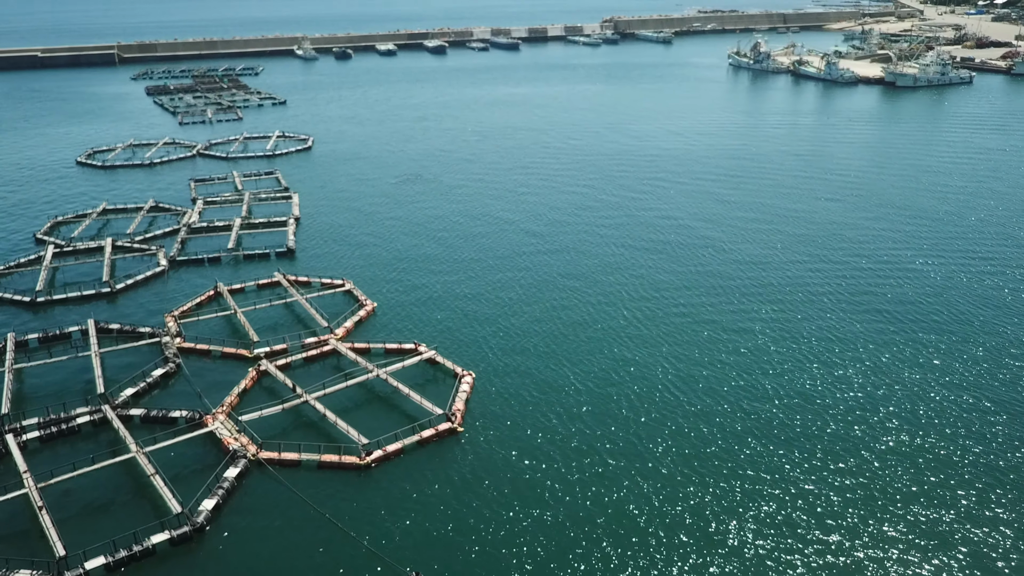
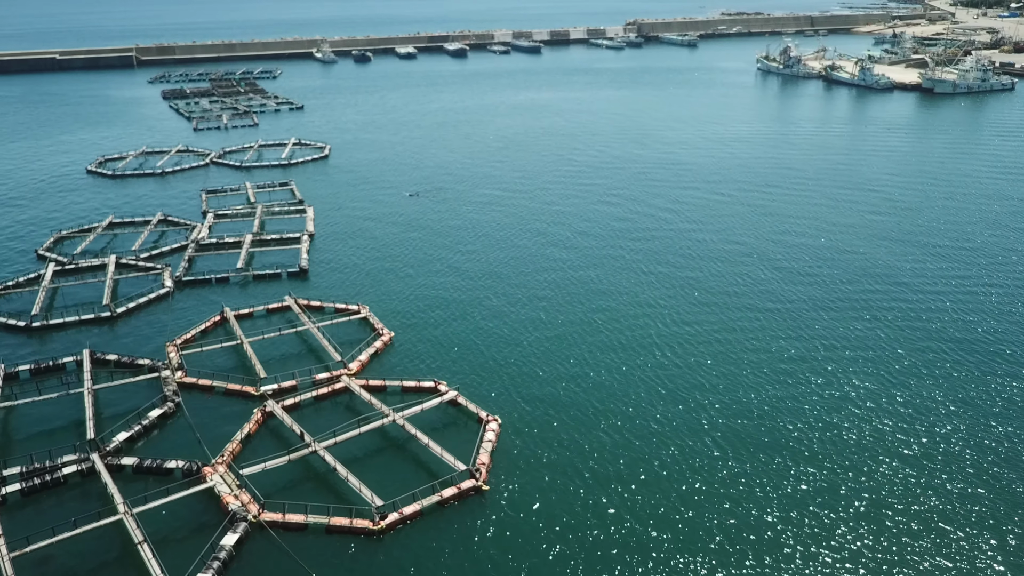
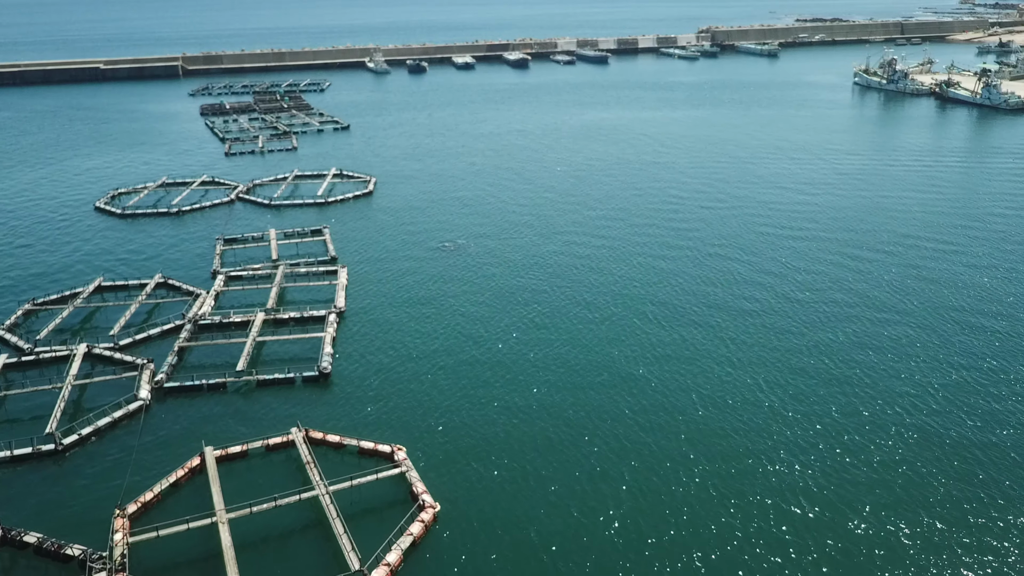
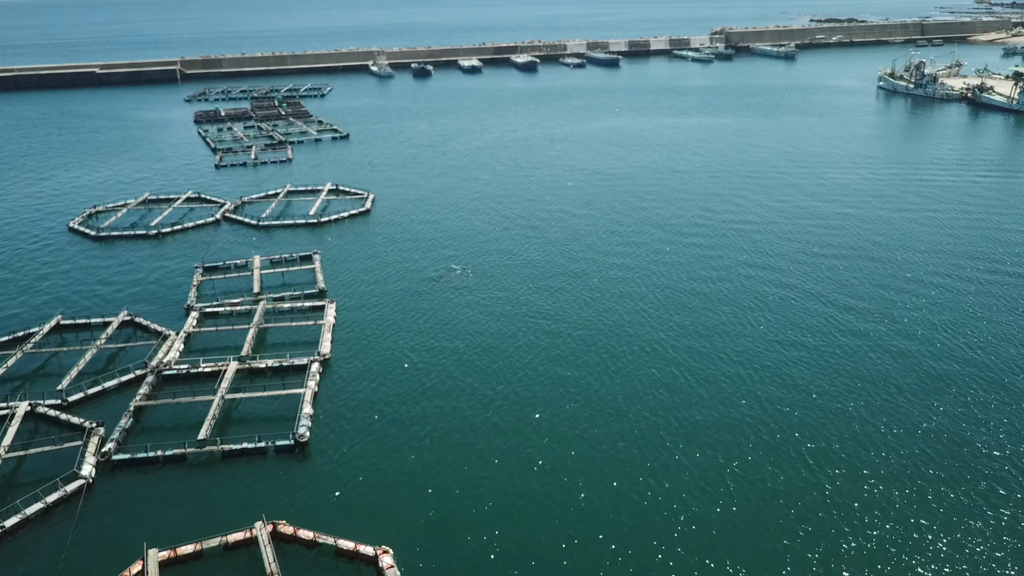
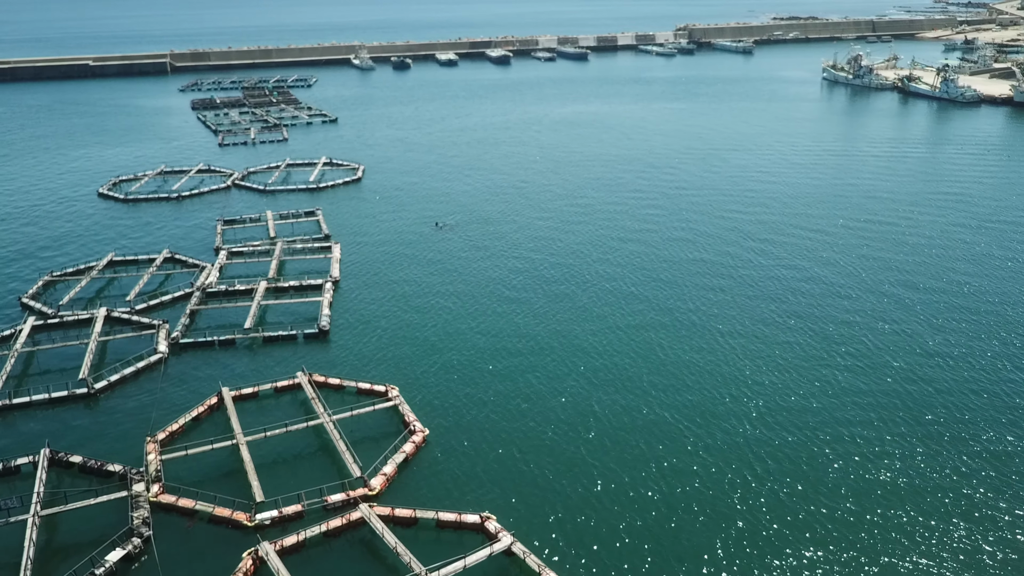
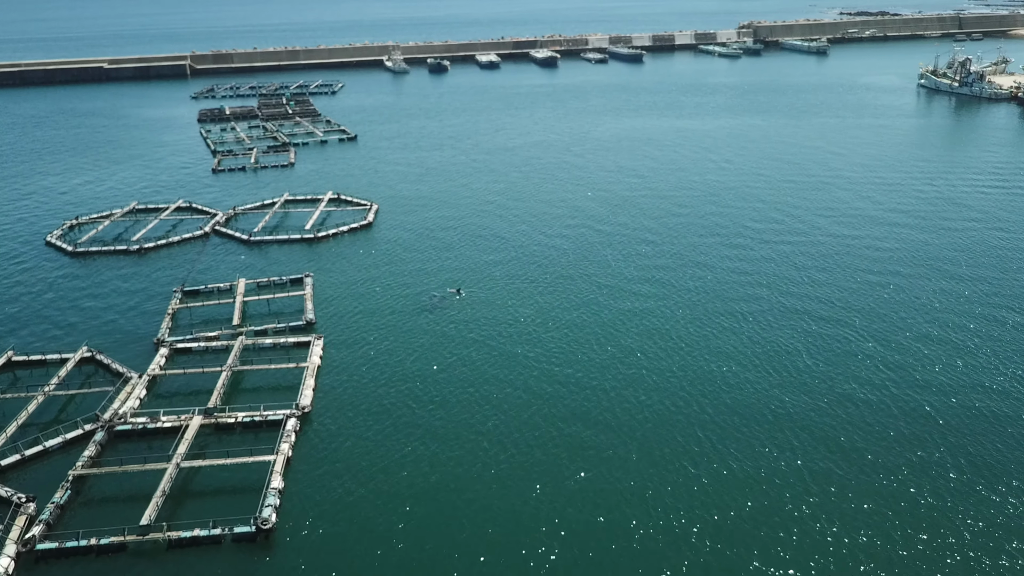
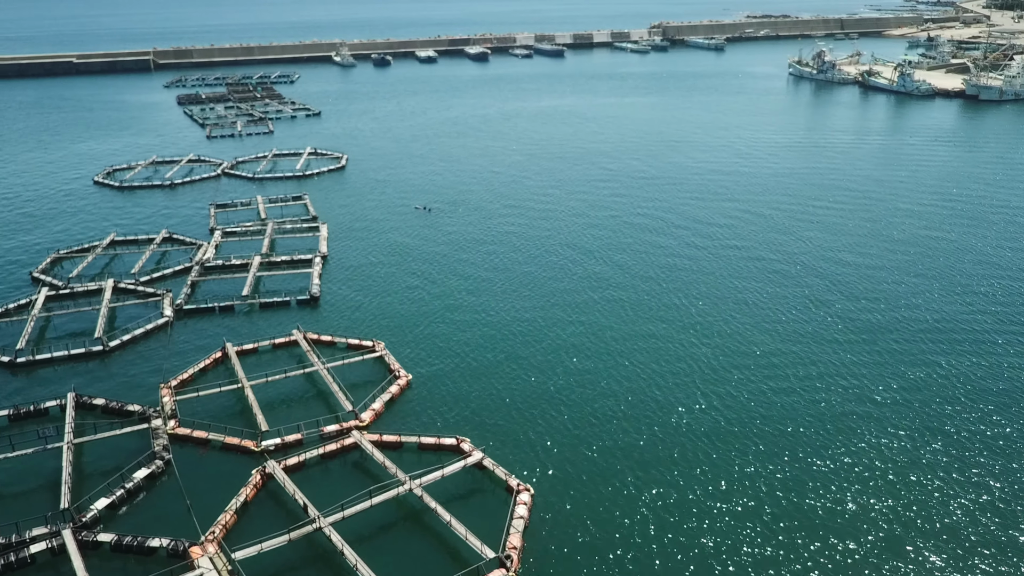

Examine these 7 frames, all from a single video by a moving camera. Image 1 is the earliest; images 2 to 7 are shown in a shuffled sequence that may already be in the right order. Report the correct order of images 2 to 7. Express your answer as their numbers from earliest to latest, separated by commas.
2, 7, 5, 3, 4, 6
